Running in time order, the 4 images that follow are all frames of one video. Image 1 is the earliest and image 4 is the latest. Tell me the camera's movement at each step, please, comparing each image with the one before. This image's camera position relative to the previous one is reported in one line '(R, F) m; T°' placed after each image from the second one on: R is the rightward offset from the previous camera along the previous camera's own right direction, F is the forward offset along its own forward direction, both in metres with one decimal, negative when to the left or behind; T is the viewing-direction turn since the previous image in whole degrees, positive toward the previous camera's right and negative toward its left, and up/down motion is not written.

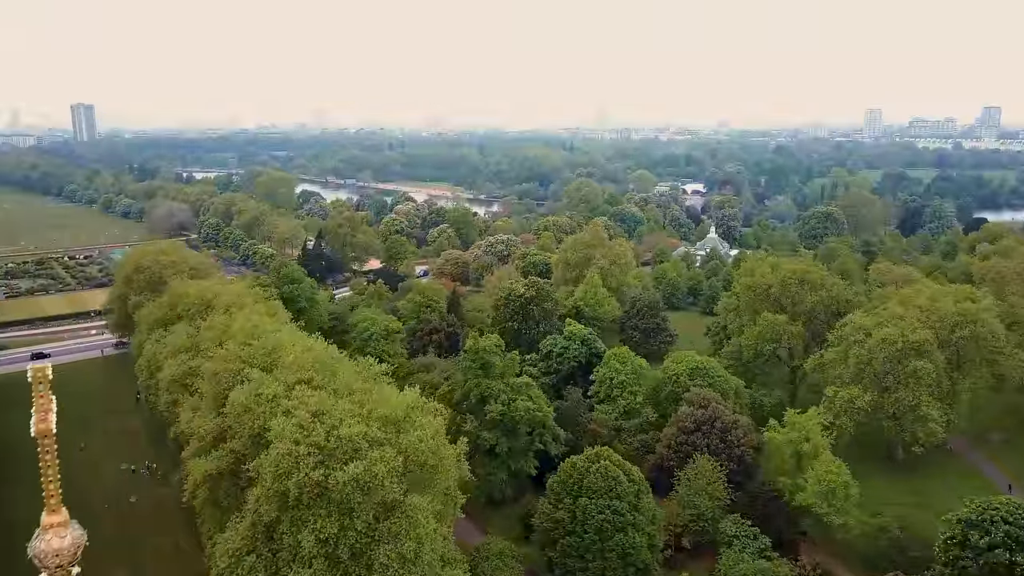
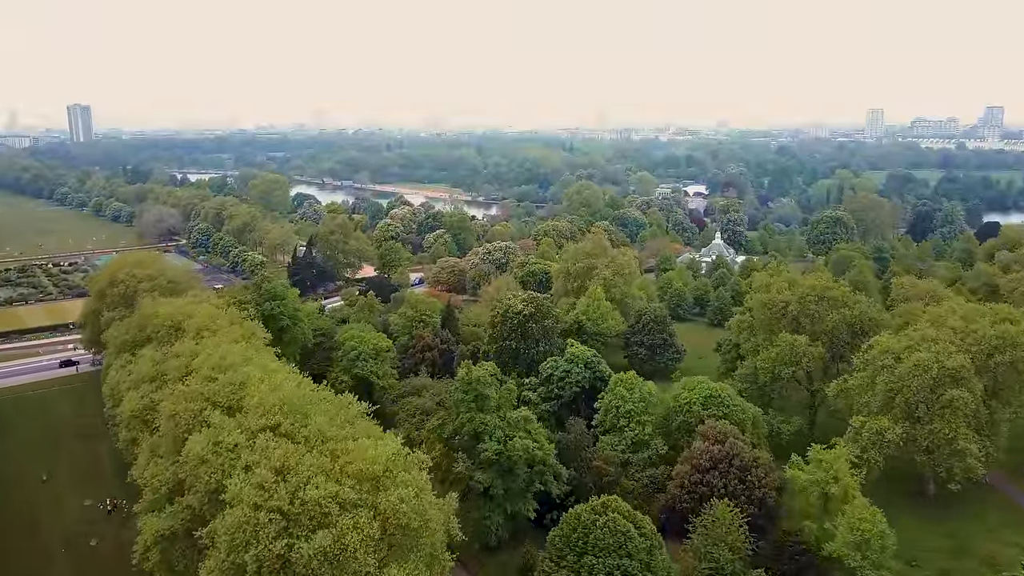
(+0.1, +2.3) m; 0°
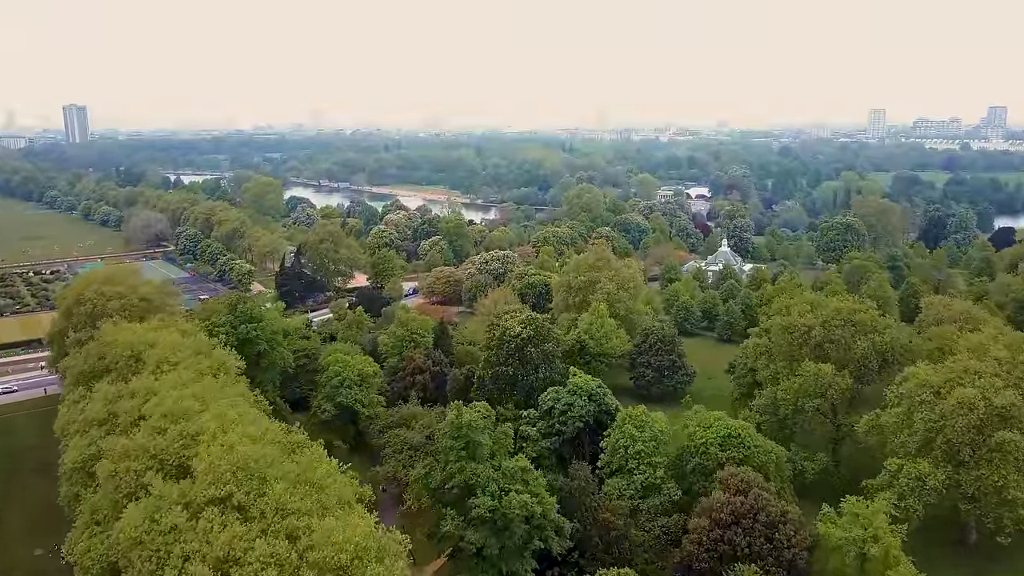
(+0.1, +2.6) m; 0°
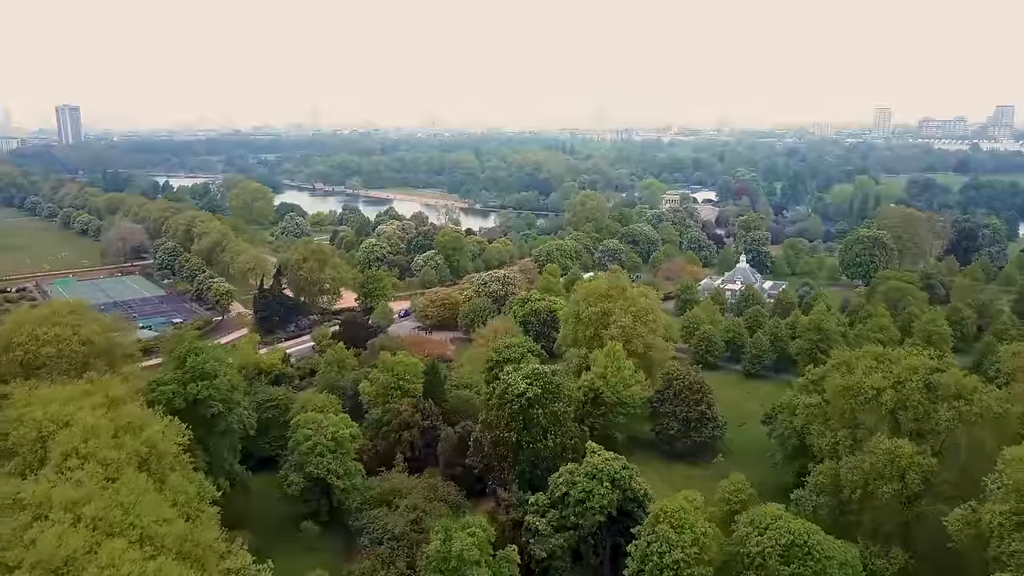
(-0.1, +4.8) m; 0°
